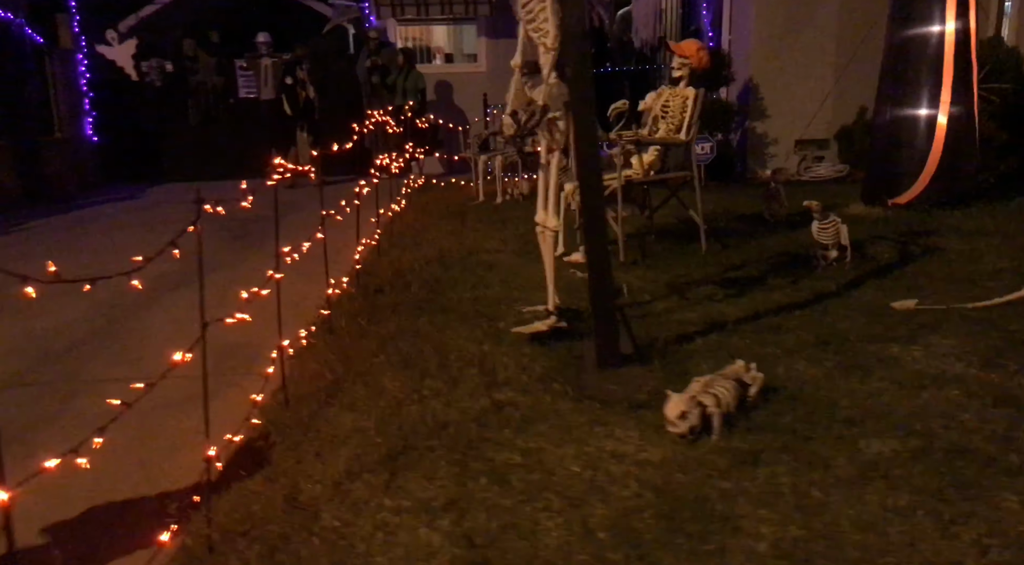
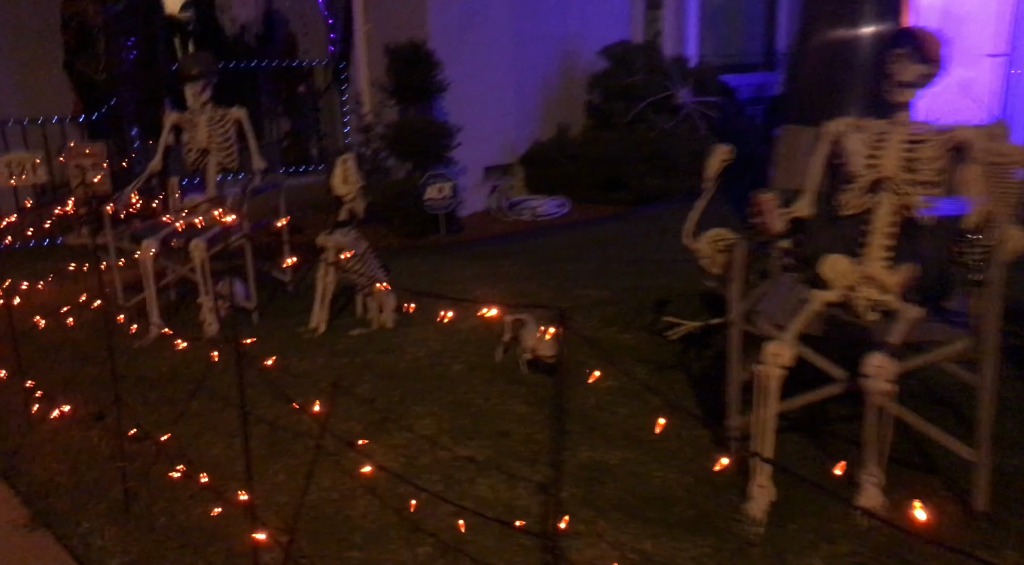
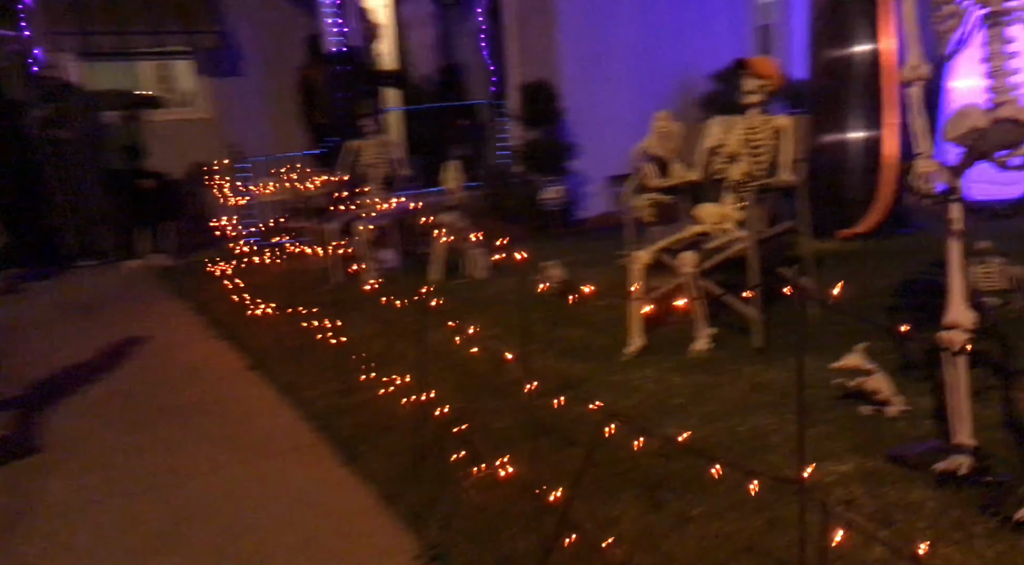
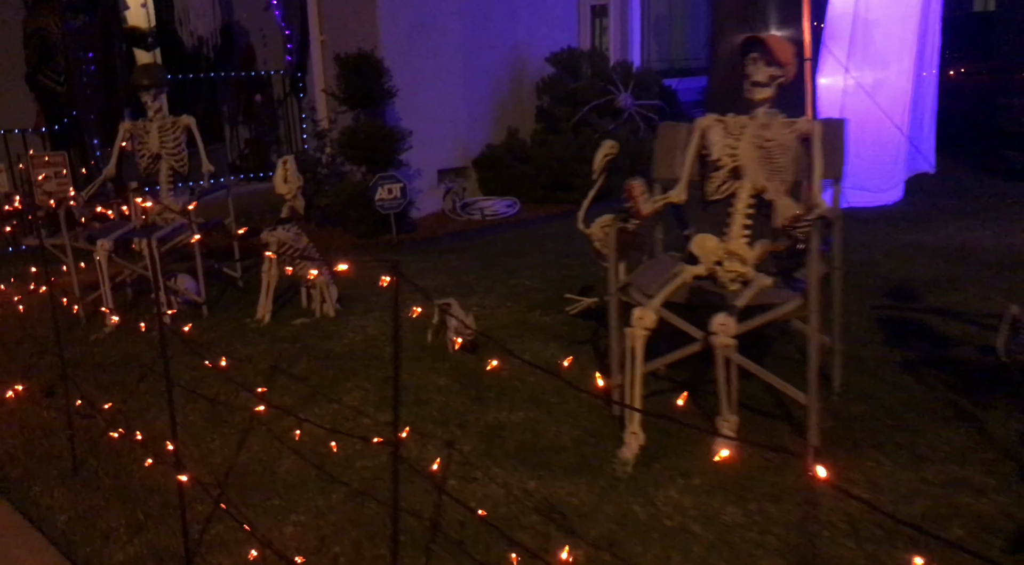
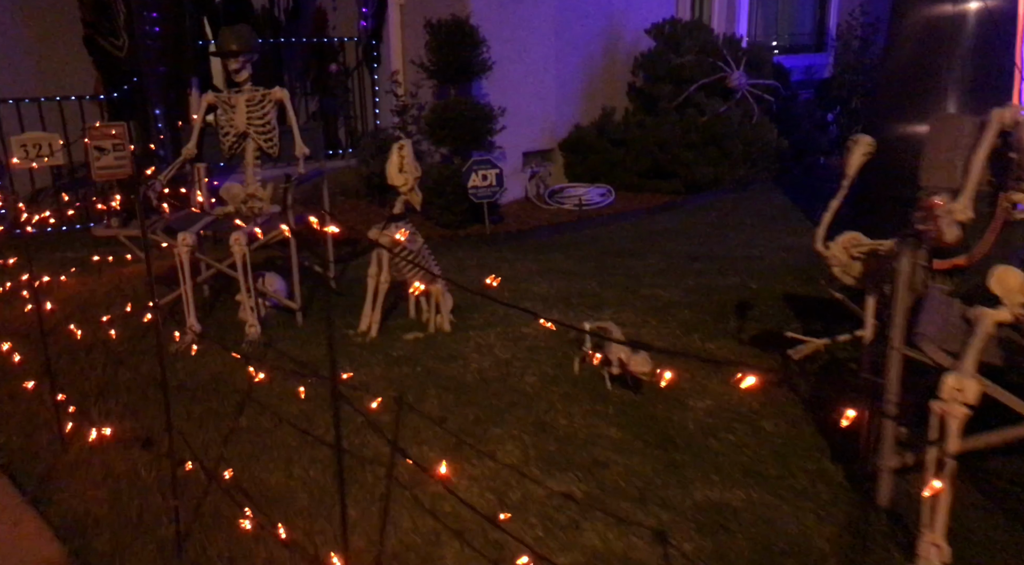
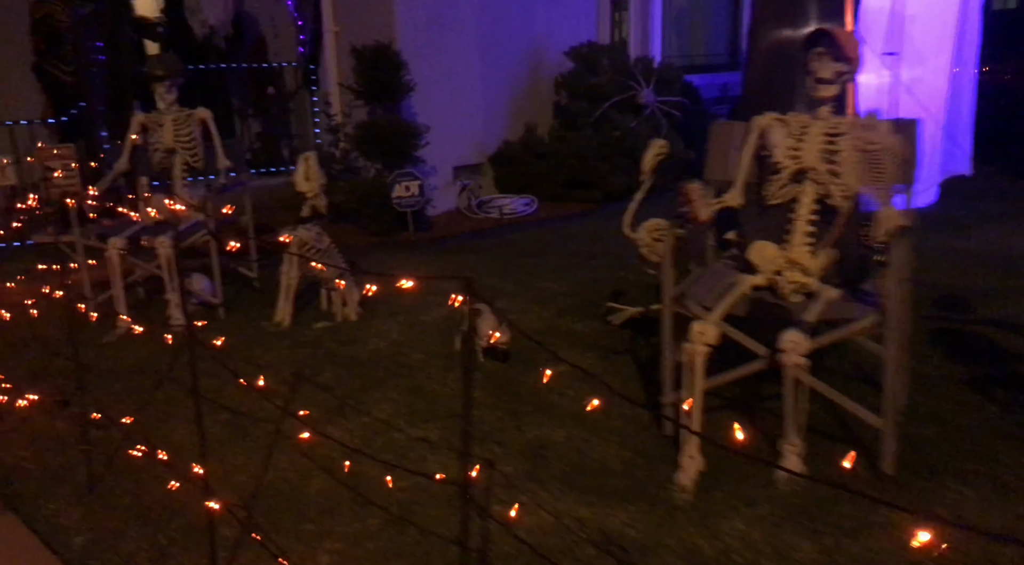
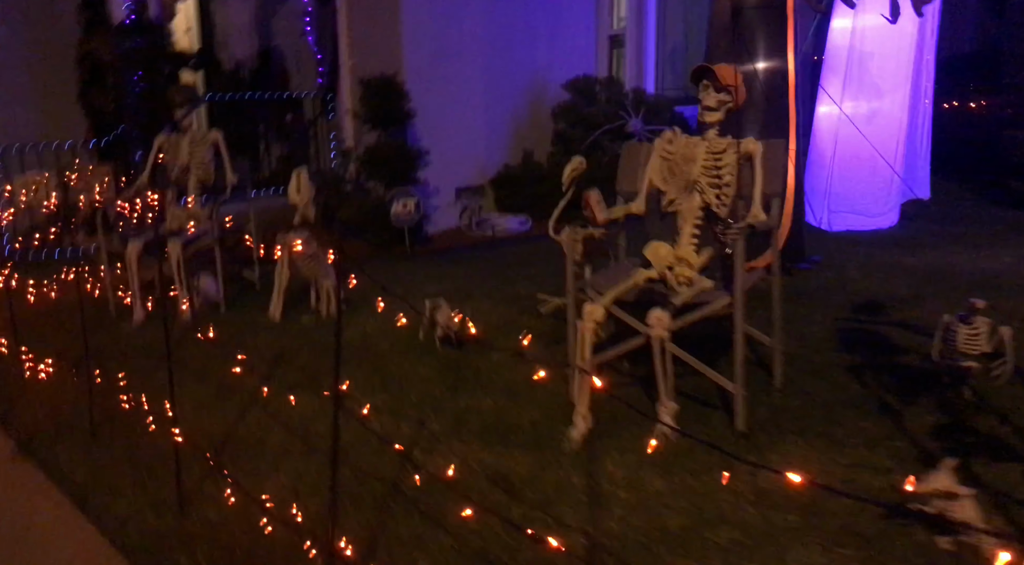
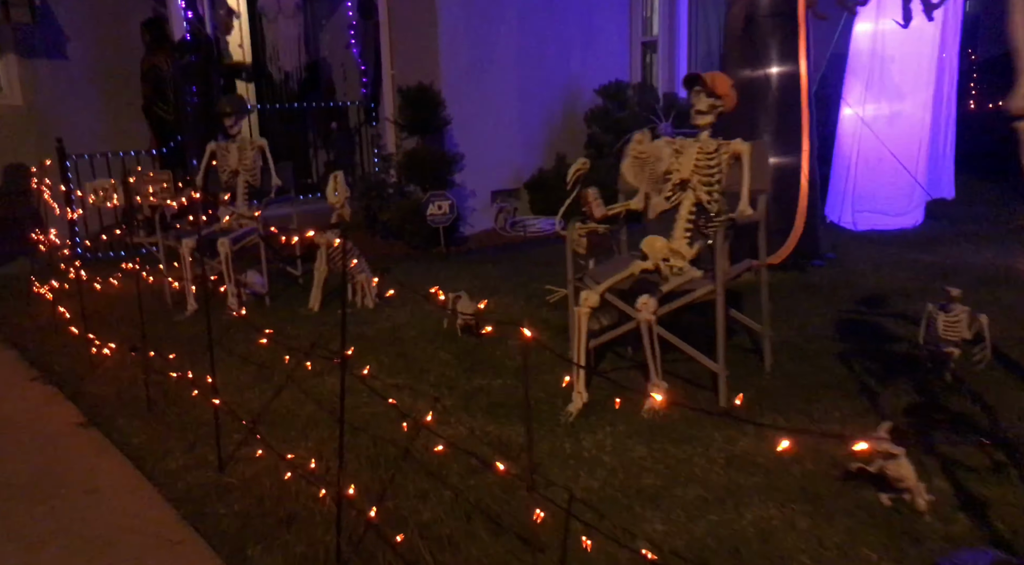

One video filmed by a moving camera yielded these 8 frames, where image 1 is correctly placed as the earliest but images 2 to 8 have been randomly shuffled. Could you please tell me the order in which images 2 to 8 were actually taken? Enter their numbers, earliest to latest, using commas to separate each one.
3, 8, 7, 4, 6, 2, 5
